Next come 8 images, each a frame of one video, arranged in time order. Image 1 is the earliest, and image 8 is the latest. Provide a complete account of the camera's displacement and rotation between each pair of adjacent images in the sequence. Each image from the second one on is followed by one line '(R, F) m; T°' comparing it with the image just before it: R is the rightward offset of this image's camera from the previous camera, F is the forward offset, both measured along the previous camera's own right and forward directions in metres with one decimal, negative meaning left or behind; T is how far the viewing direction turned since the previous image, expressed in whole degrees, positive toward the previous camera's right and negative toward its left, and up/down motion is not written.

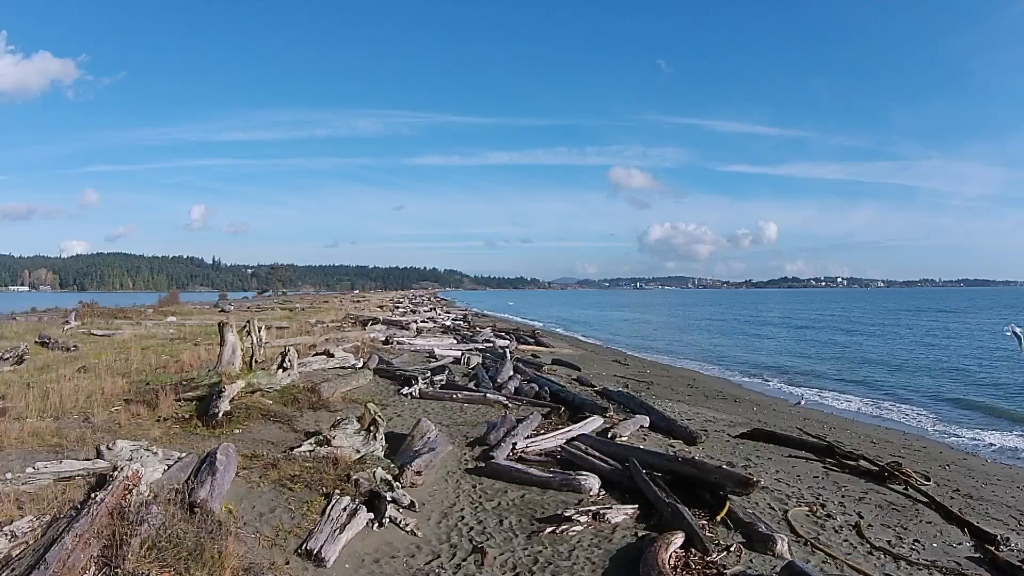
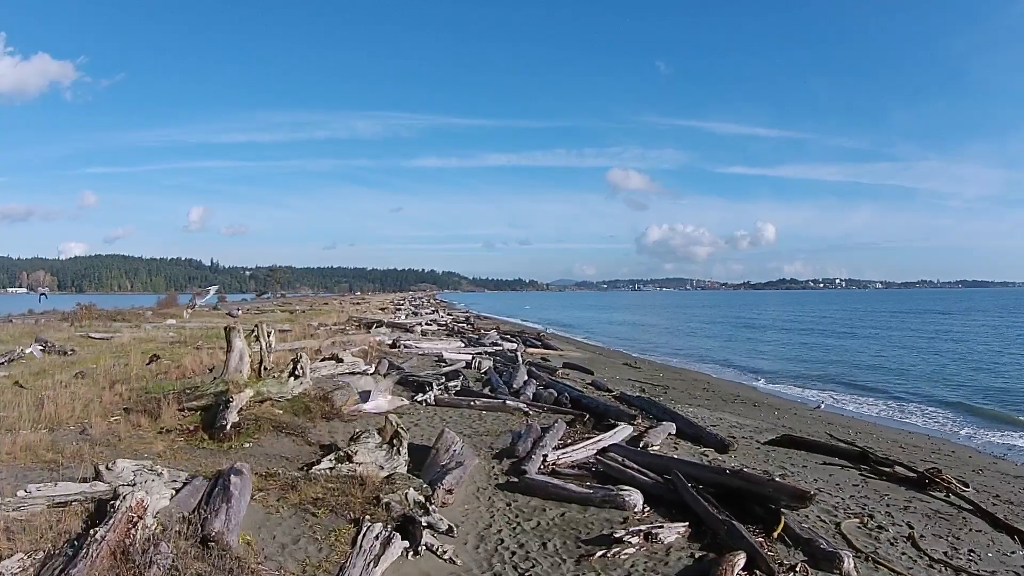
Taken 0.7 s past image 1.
(-0.4, +0.5) m; 0°
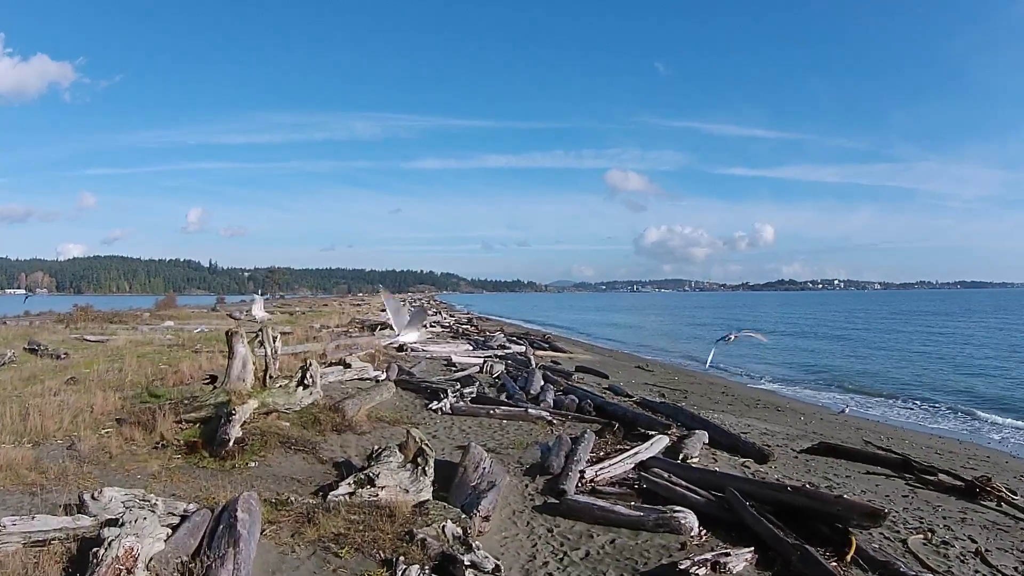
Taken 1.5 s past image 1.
(-0.4, +0.7) m; 0°
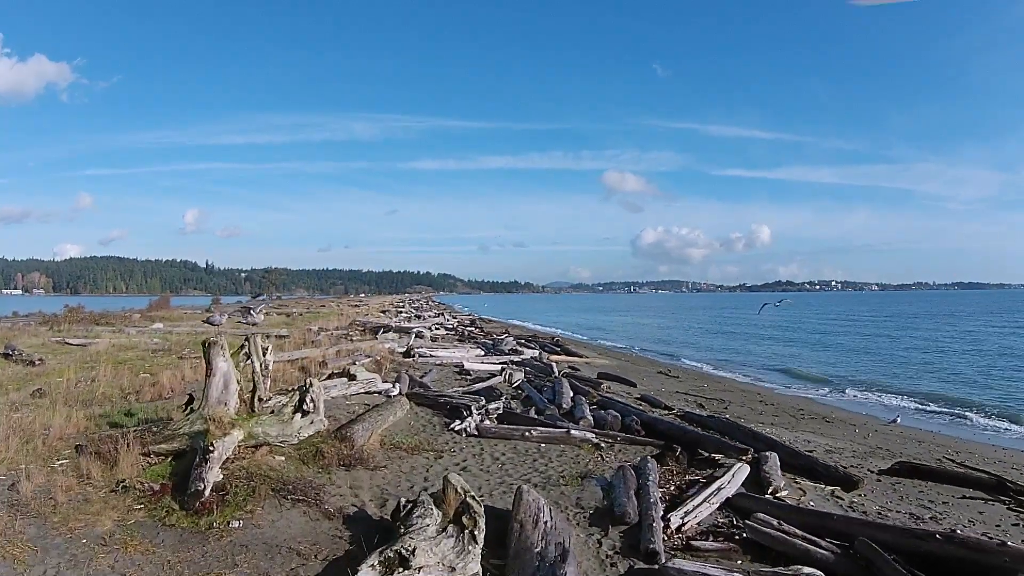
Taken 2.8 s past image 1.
(-0.5, +1.5) m; 0°
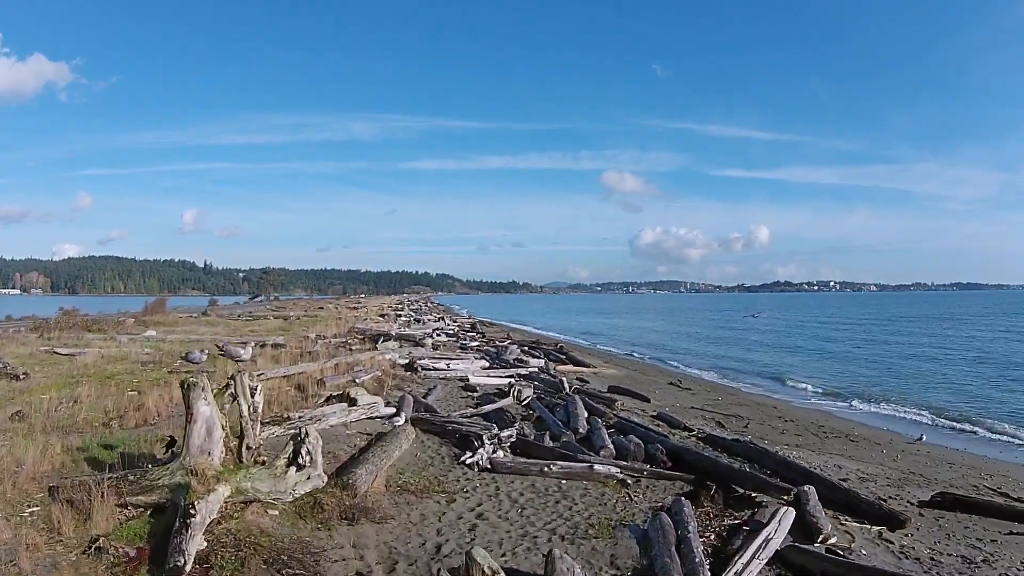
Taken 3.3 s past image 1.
(-0.2, +0.7) m; 0°
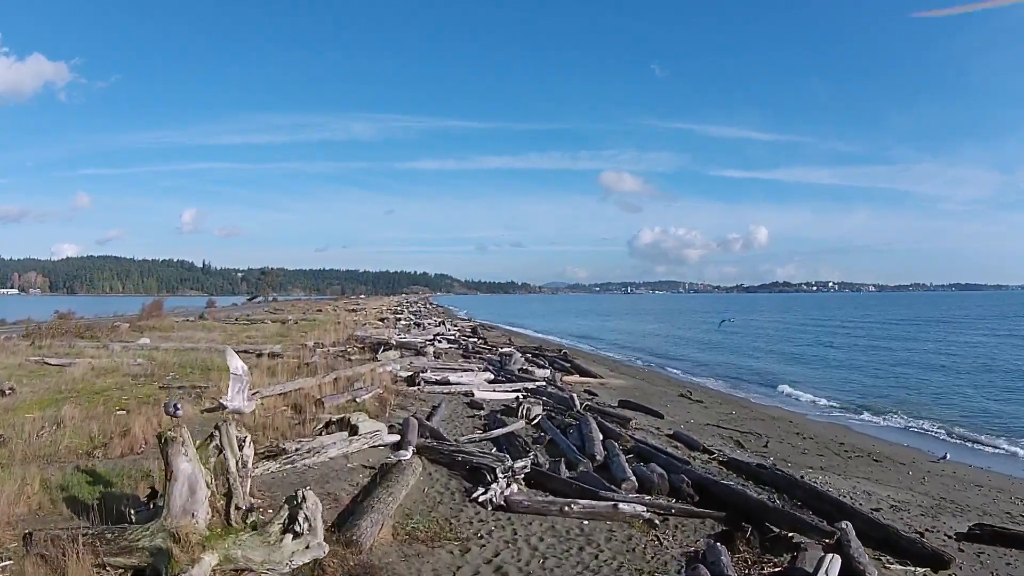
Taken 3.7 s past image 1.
(-0.2, +0.6) m; 0°
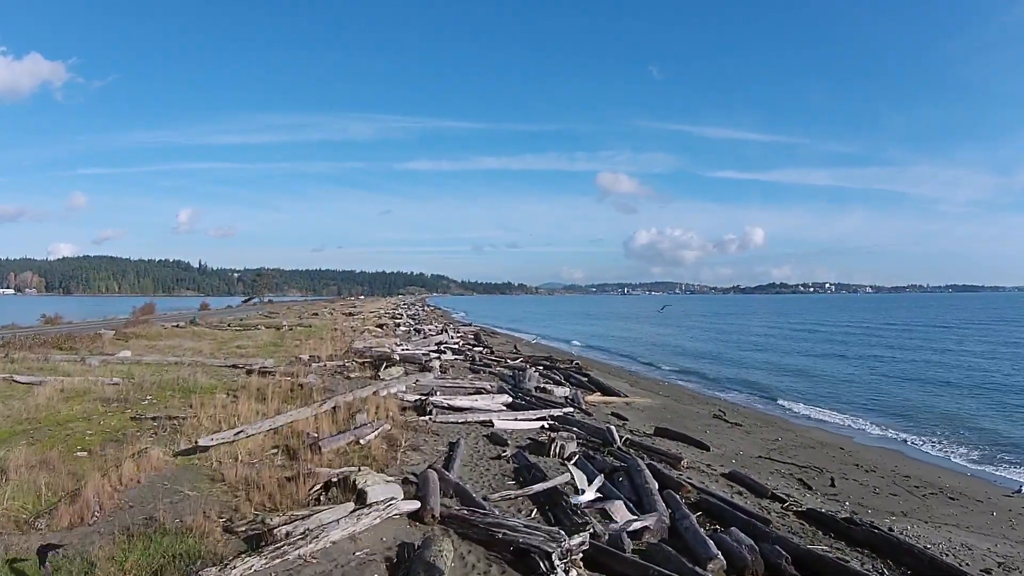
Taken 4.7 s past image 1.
(-0.6, +1.7) m; 0°
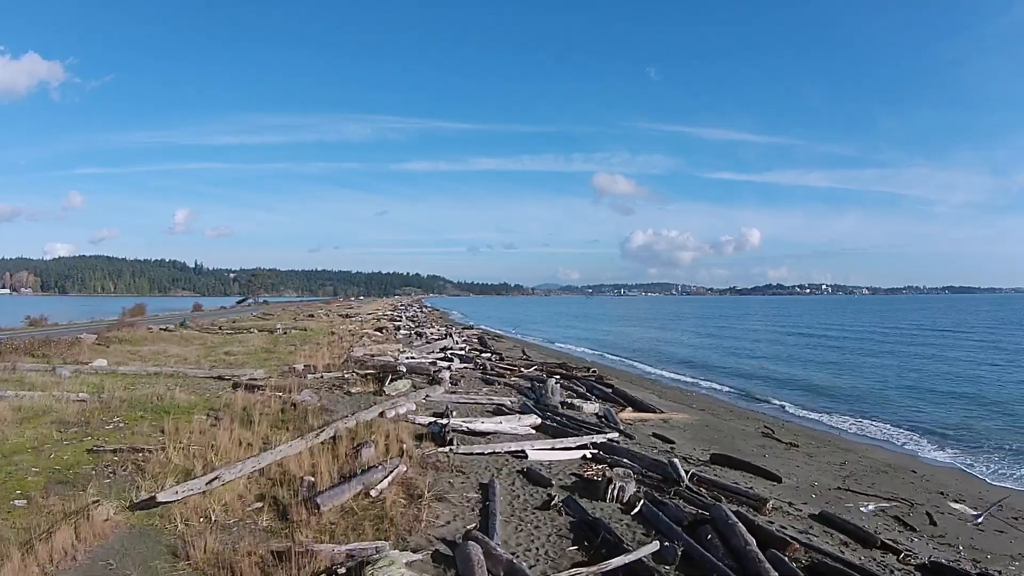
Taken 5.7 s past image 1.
(-0.7, +2.0) m; 0°
